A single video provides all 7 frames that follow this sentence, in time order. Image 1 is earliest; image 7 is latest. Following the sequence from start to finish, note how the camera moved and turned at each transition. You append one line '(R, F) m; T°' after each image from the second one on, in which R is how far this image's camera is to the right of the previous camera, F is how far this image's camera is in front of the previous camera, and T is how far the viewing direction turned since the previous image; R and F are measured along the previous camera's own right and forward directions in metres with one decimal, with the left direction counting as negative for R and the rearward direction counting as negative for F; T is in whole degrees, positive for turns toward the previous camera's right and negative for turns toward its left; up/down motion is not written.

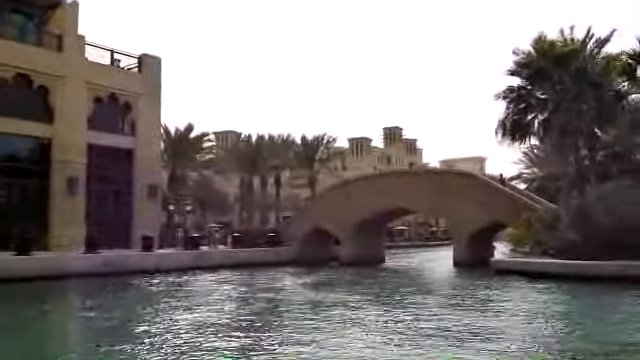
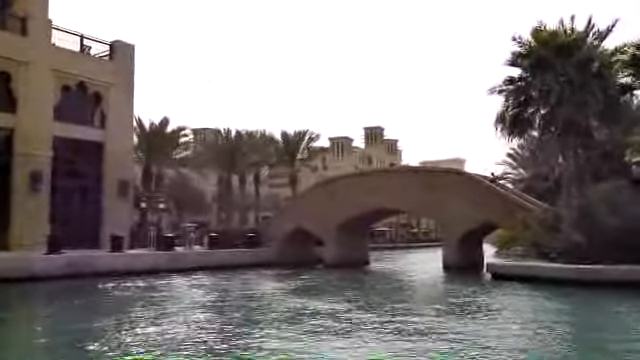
(-0.2, +2.1) m; +2°
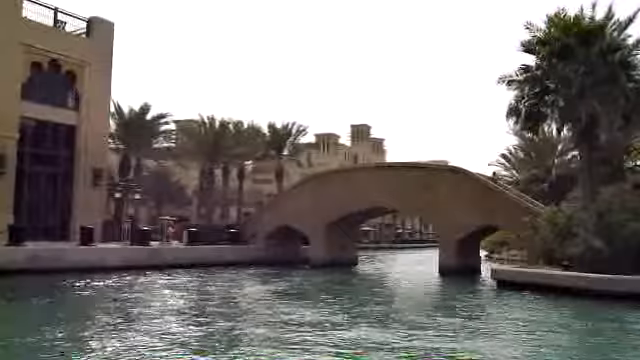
(-0.4, +2.5) m; +1°
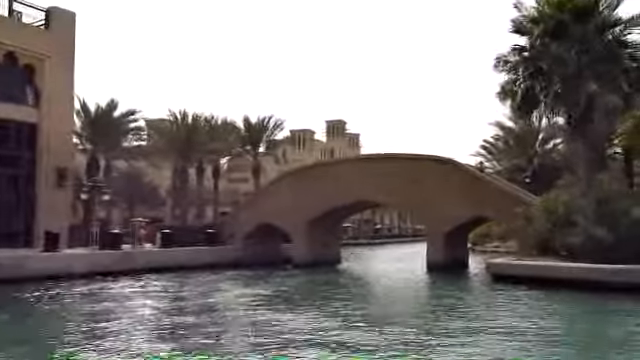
(-0.2, +1.7) m; +2°
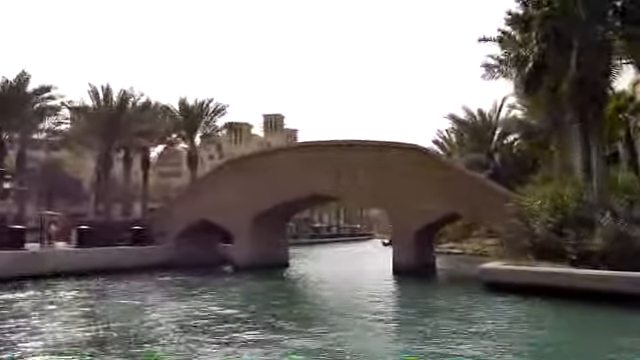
(-0.6, +4.8) m; +5°
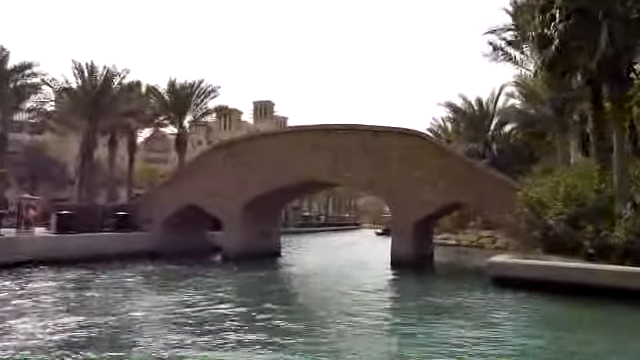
(-0.3, +1.5) m; +1°
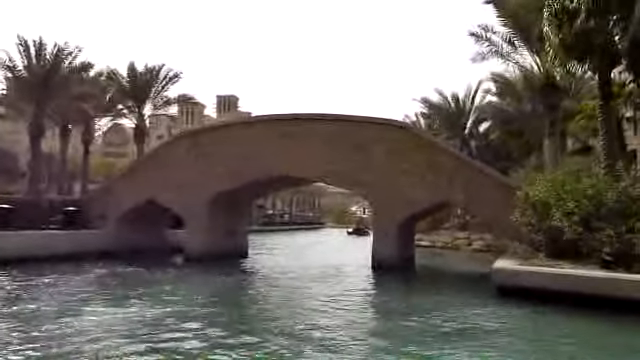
(-0.4, +2.6) m; +3°
